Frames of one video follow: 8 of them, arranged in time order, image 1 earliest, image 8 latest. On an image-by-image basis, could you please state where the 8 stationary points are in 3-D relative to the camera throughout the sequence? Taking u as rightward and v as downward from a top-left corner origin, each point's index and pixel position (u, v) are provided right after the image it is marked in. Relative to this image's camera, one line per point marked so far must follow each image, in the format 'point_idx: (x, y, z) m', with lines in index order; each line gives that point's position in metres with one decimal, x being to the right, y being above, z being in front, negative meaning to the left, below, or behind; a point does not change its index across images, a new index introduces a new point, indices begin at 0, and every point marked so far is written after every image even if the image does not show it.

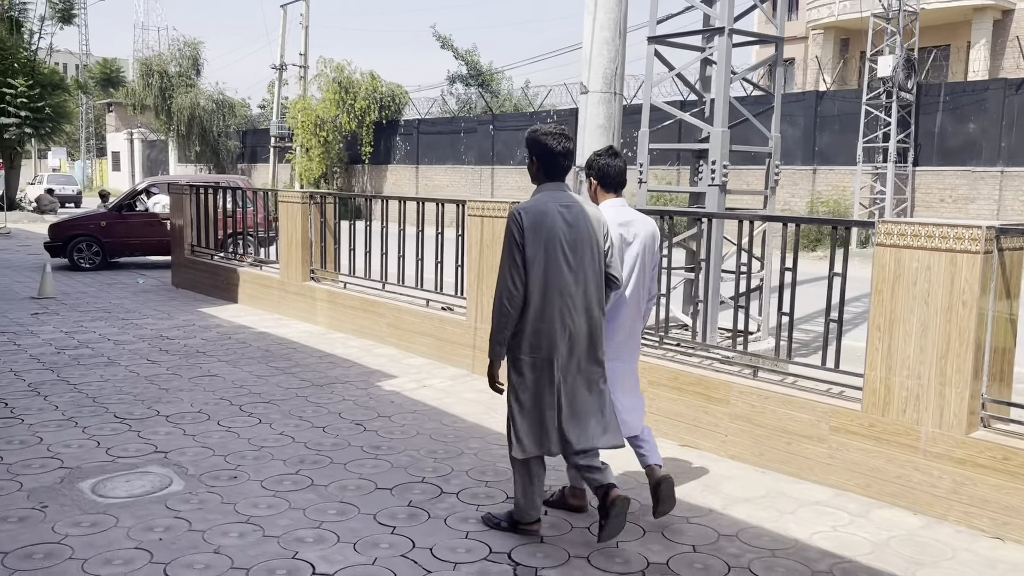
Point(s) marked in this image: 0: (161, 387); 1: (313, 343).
0: (-2.5, -0.7, +6.0) m
1: (-1.8, -0.5, +7.8) m
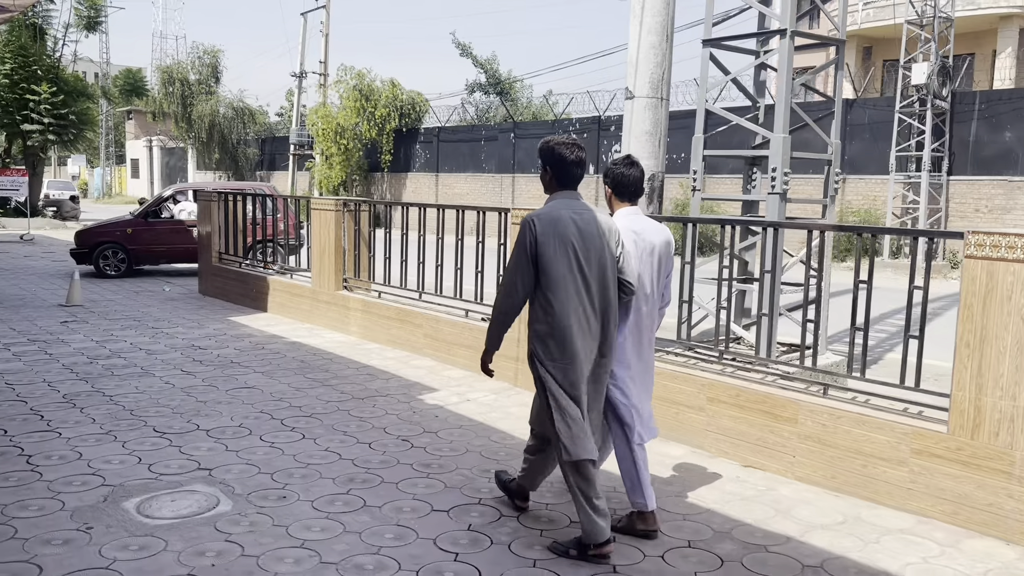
0: (-2.1, -0.8, +5.8) m
1: (-1.5, -0.6, +7.6) m
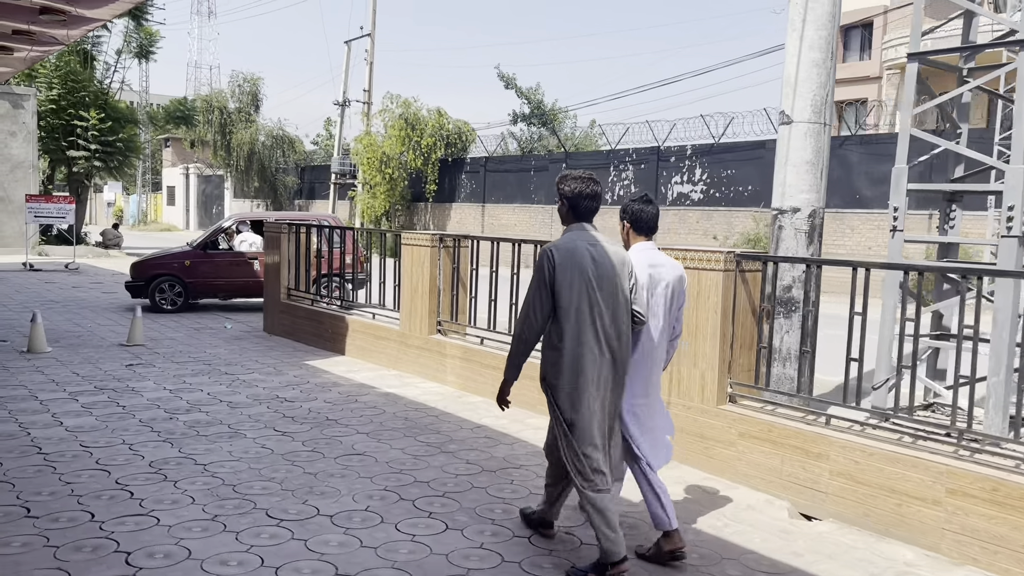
0: (-1.2, -1.1, +4.9) m
1: (-0.5, -1.0, +6.7) m
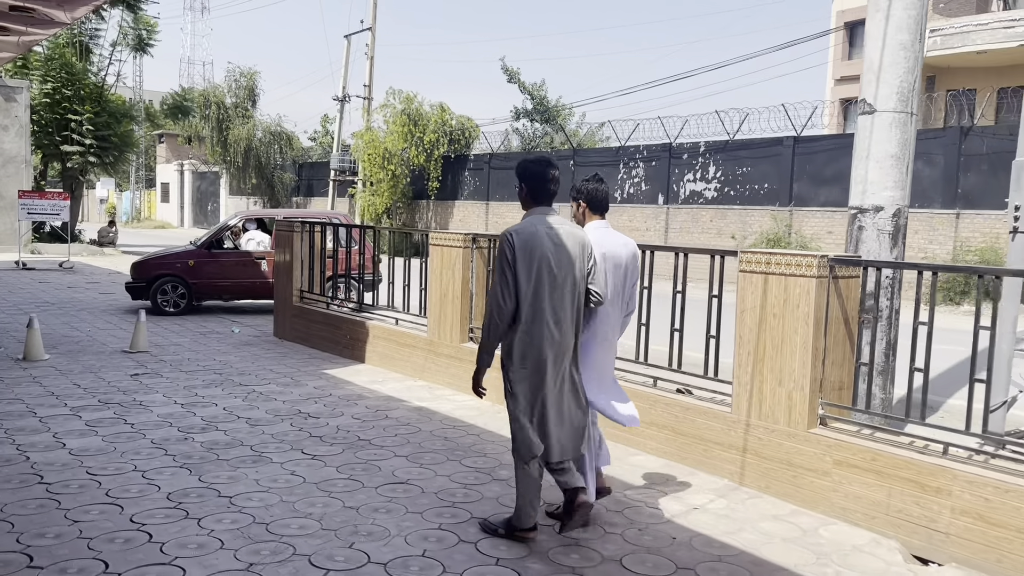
0: (-0.8, -1.1, +4.3) m
1: (-0.1, -1.0, +6.1) m
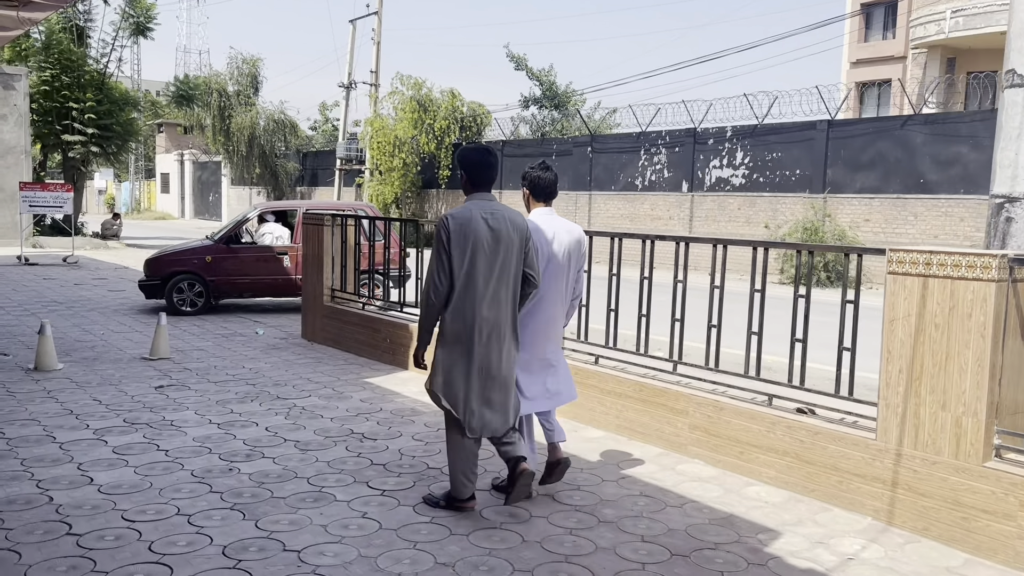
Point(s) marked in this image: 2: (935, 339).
0: (-0.3, -1.2, +3.6) m
1: (+0.4, -1.0, +5.4) m
2: (+2.0, -0.2, +4.0) m
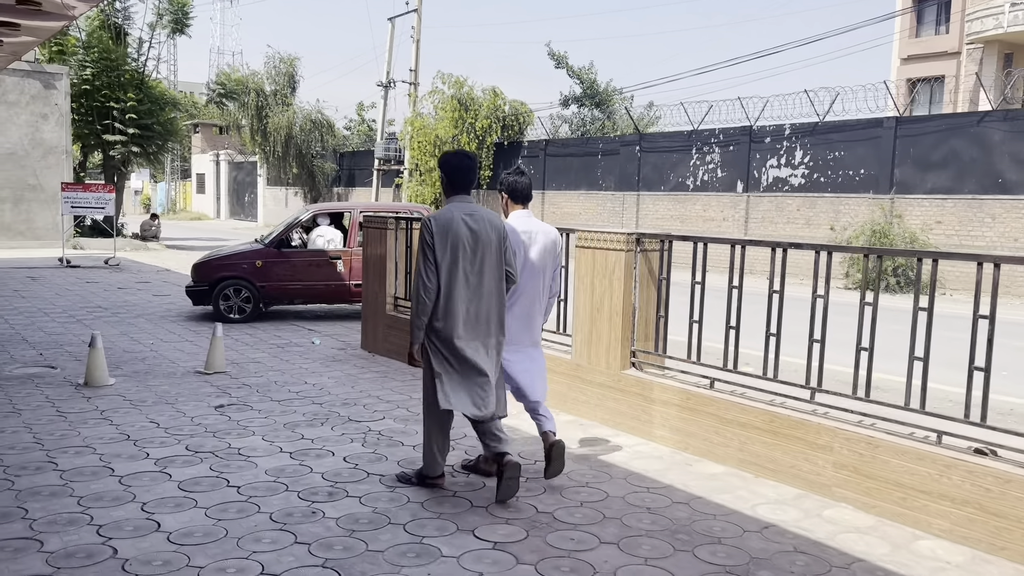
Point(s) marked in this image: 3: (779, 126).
0: (+0.3, -1.2, +2.9) m
1: (+1.0, -1.1, +4.7) m
2: (+2.6, -0.3, +3.3) m
3: (+6.2, +3.7, +19.7) m
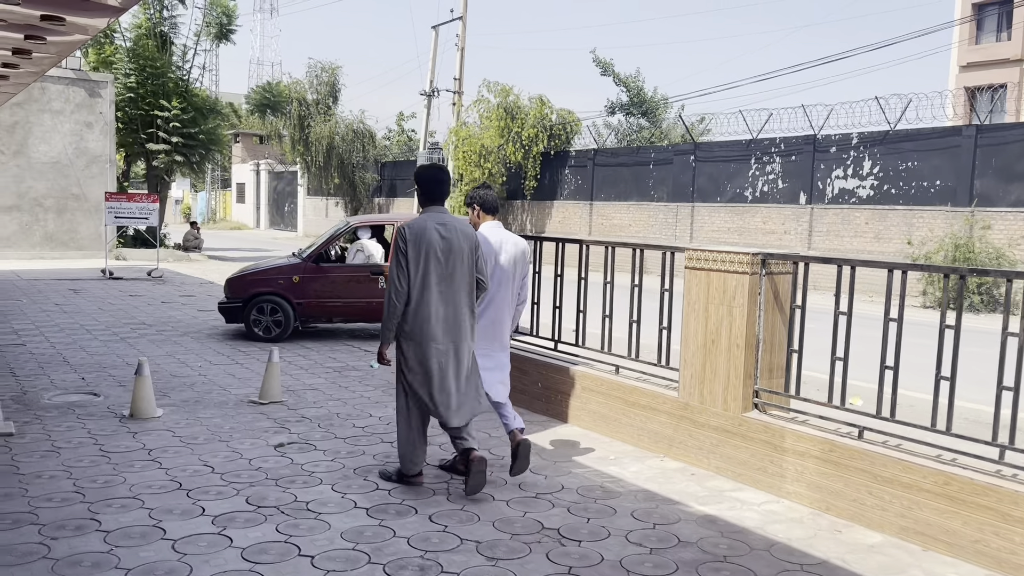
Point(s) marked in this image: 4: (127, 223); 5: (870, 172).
0: (+0.8, -1.4, +2.2) m
1: (+1.6, -1.3, +3.9) m
2: (+3.1, -0.5, +2.4) m
3: (+7.4, +3.4, +18.7) m
4: (-8.9, +1.5, +19.5) m
5: (+7.7, +2.5, +18.4) m
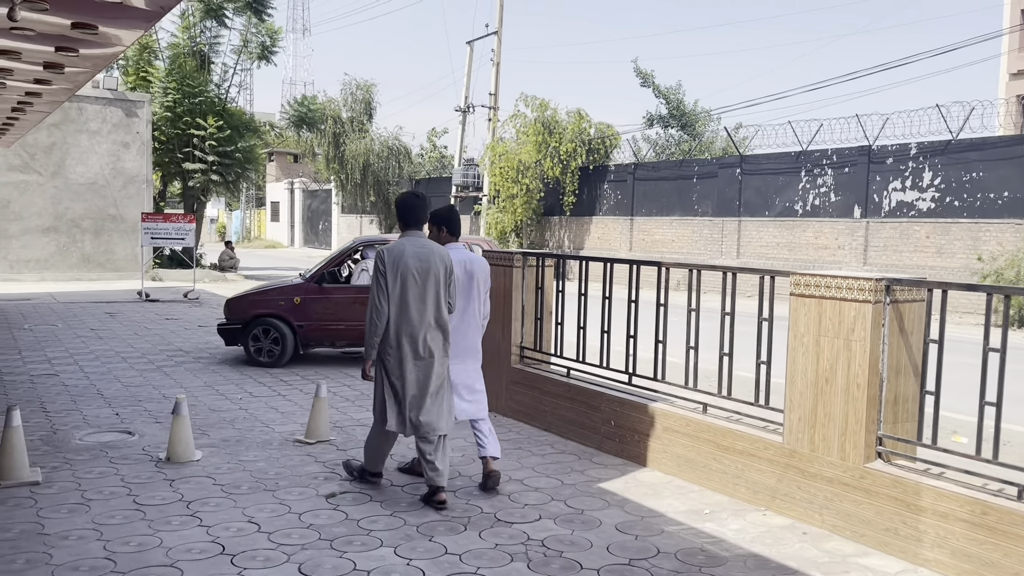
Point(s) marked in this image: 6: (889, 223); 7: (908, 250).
0: (+1.1, -1.5, +1.5) m
1: (+2.0, -1.4, +3.2) m
2: (+3.4, -0.6, +1.7) m
3: (+8.3, +3.0, +17.9) m
4: (-7.9, +1.0, +19.3) m
5: (+8.6, +2.2, +17.5) m
6: (+8.1, +1.4, +18.3) m
7: (+8.4, +0.8, +17.9) m
